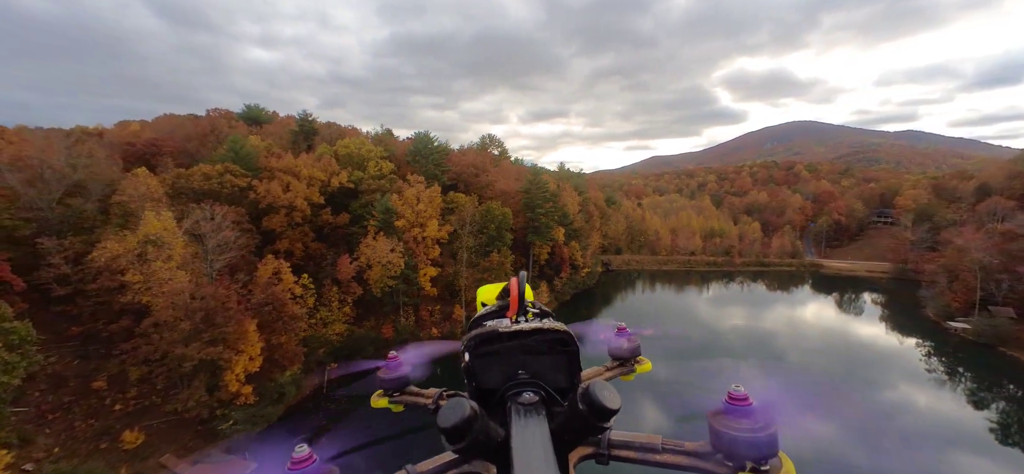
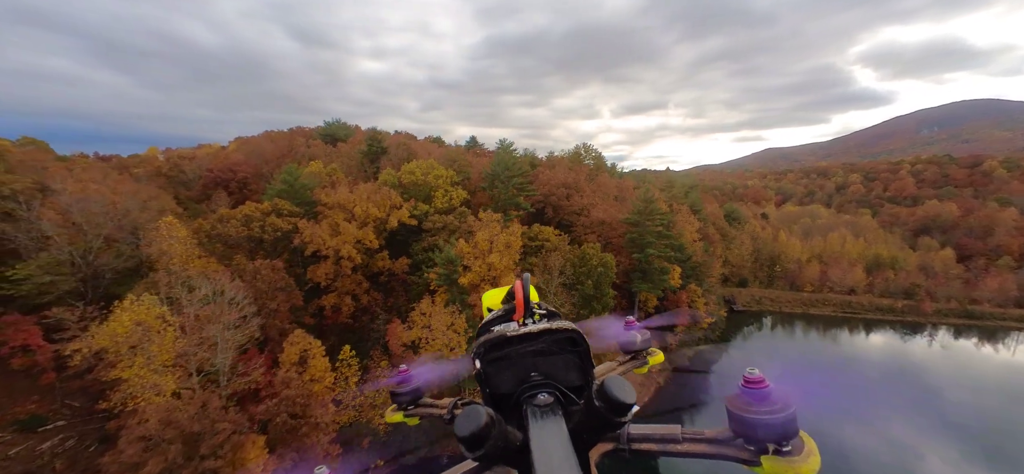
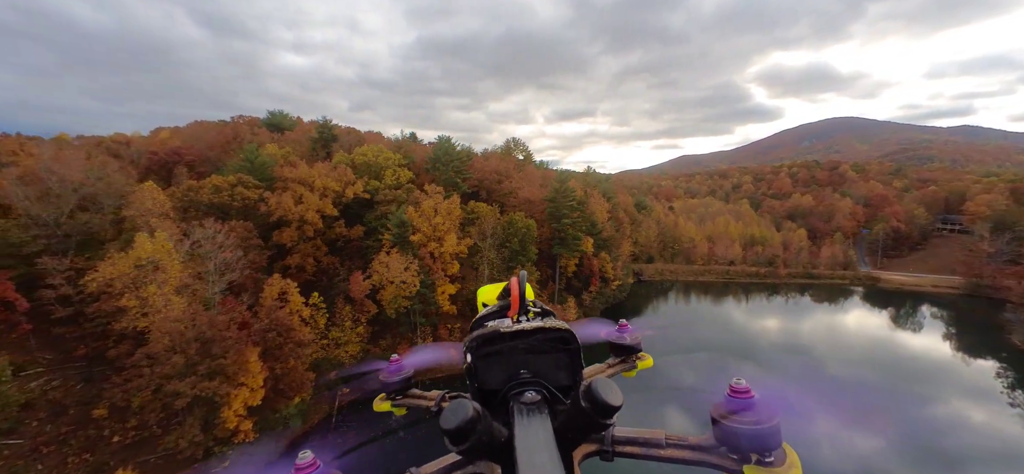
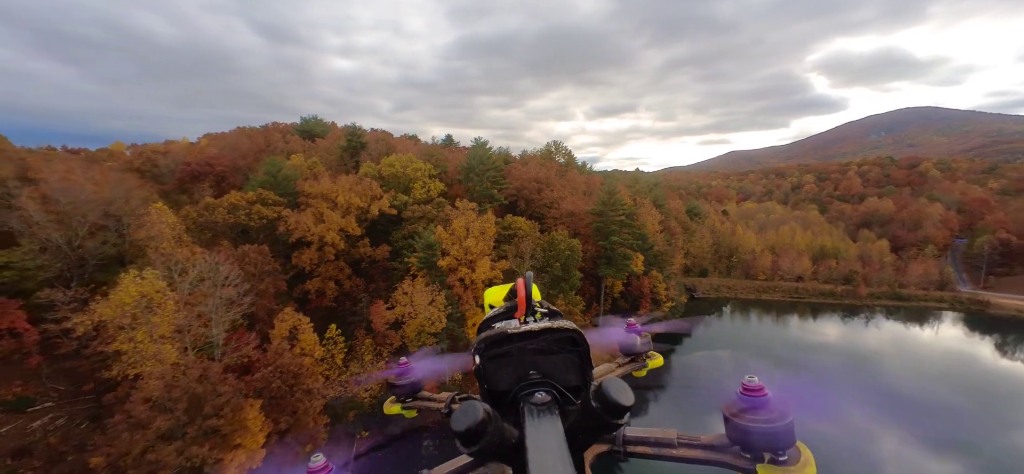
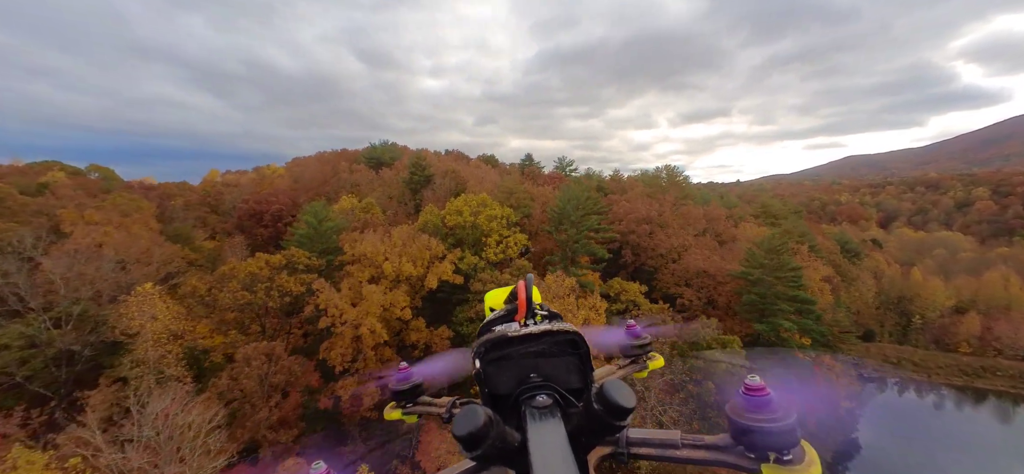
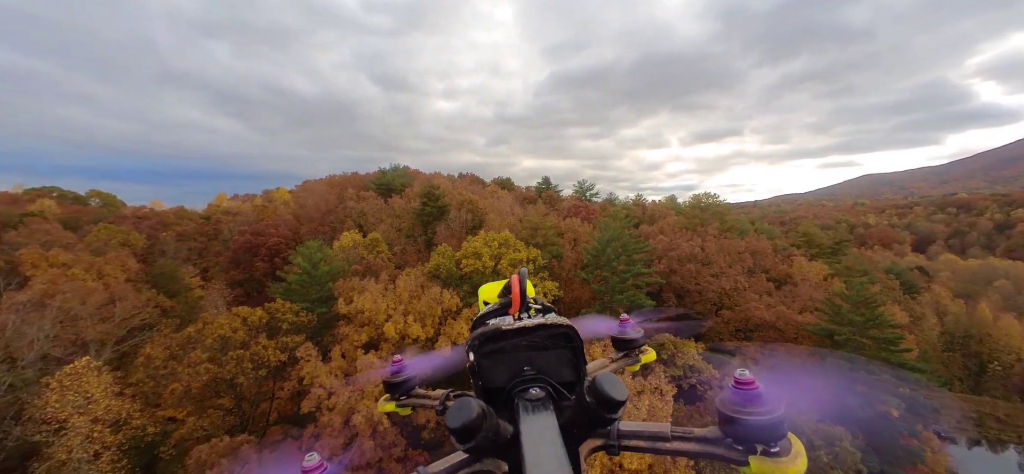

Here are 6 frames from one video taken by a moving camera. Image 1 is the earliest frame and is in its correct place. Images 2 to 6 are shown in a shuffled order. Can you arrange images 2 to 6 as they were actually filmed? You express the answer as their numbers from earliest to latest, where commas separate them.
3, 4, 2, 5, 6
